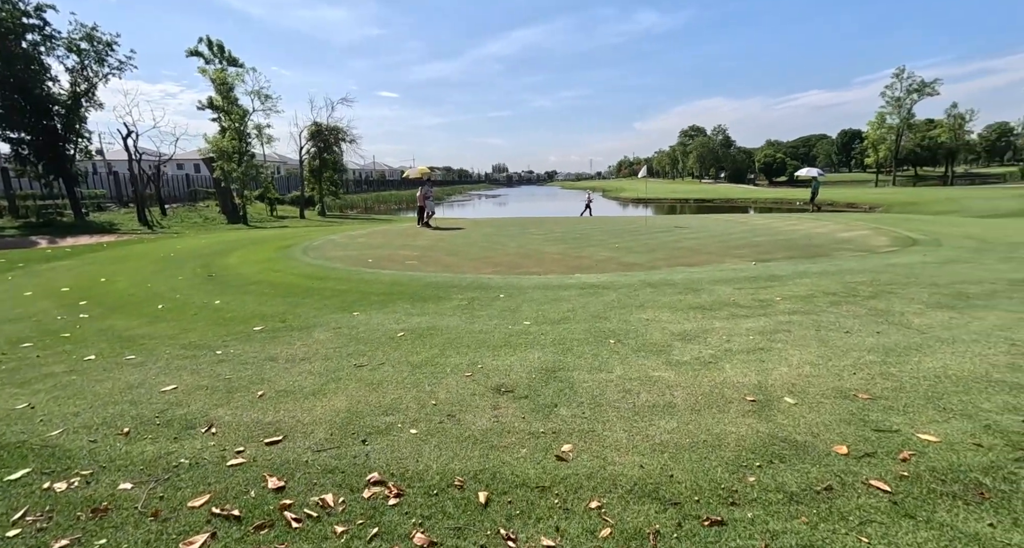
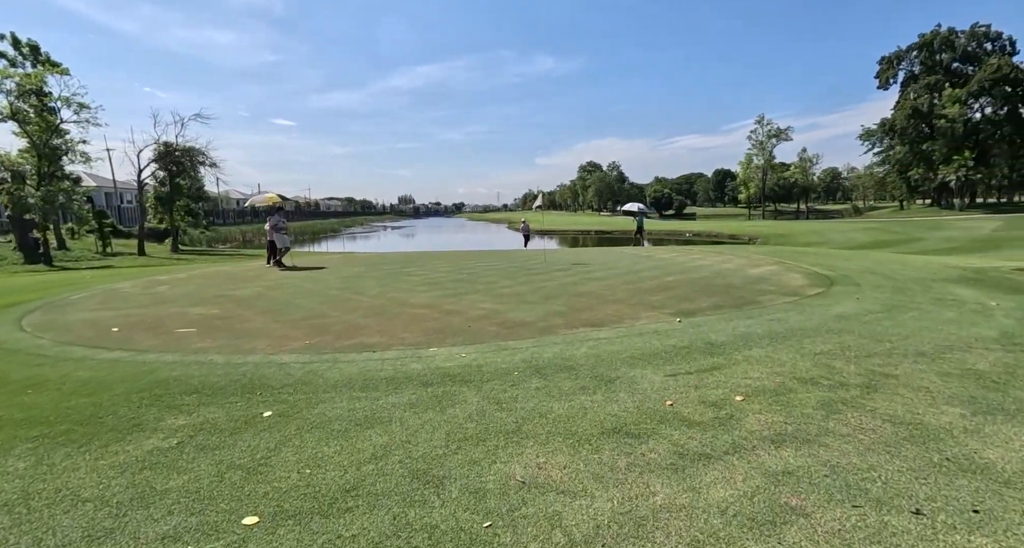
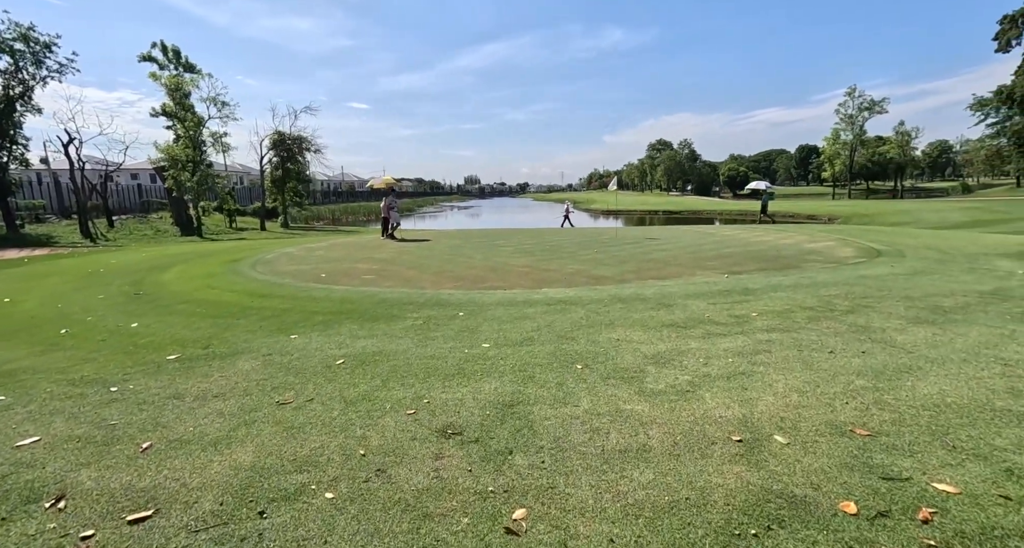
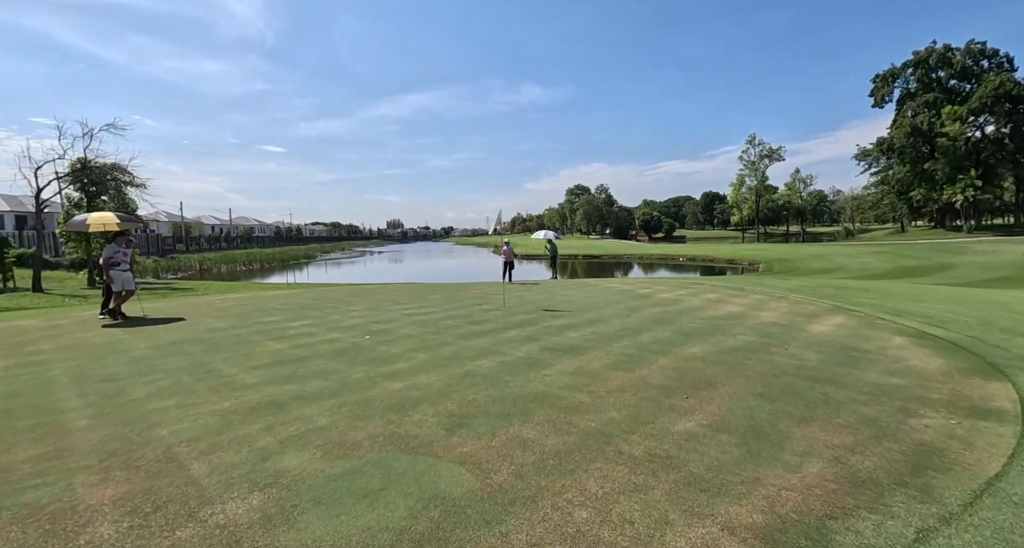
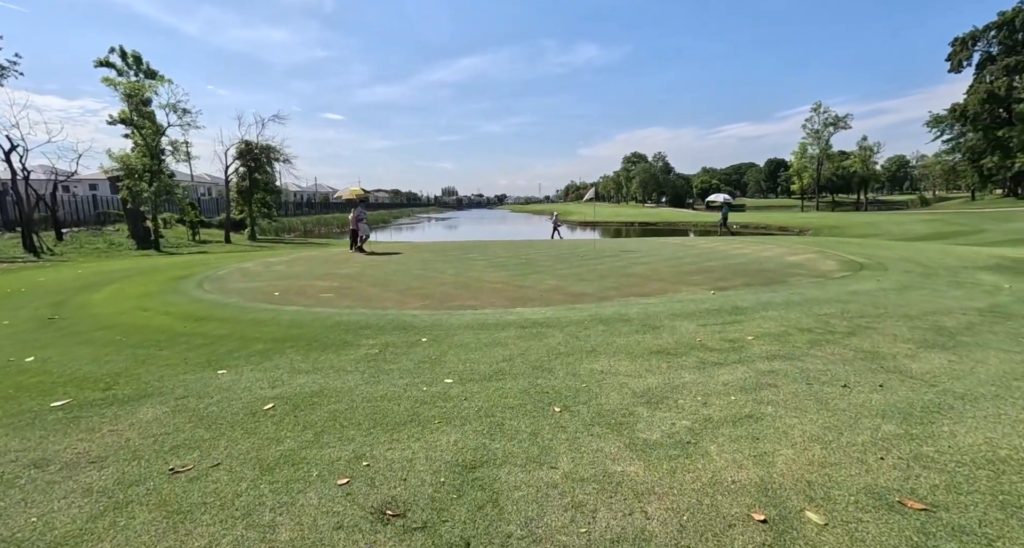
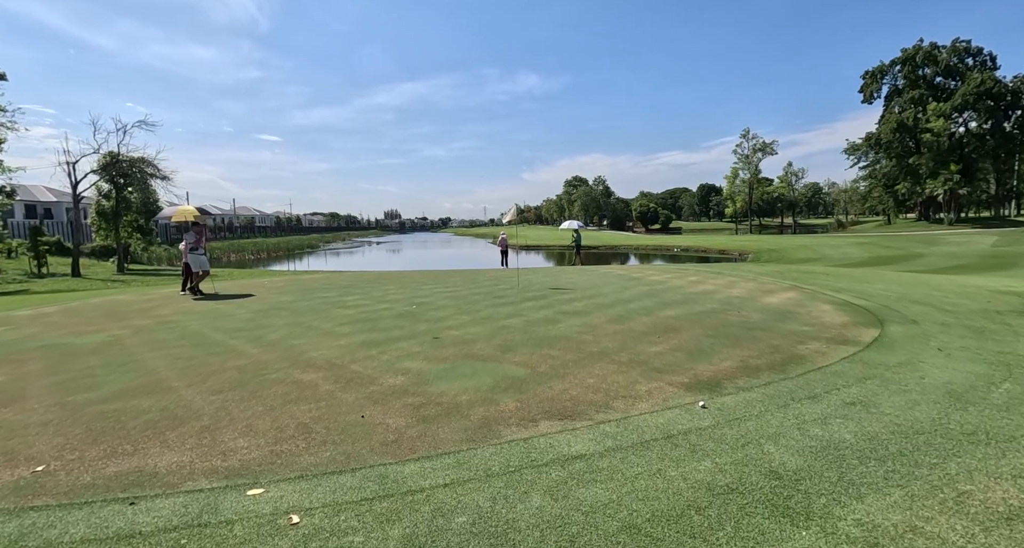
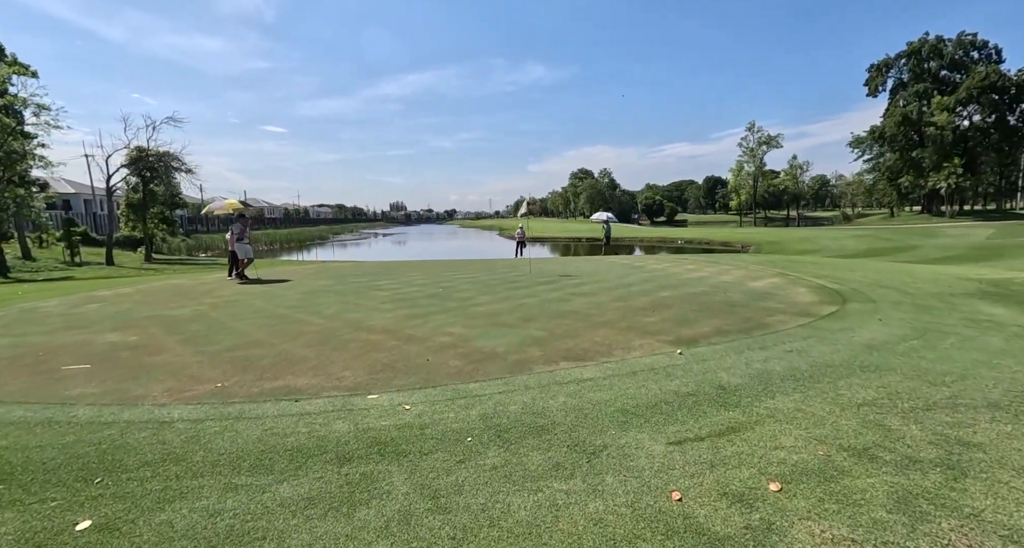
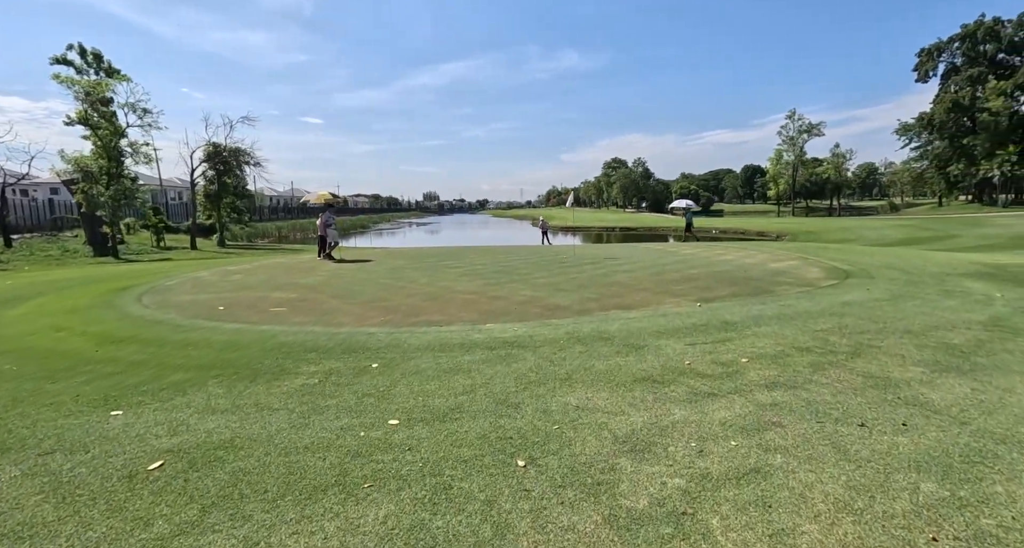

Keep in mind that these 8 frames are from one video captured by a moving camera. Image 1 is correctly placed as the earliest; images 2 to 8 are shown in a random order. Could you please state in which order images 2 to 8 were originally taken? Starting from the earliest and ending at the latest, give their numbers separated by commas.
3, 5, 8, 2, 7, 6, 4
